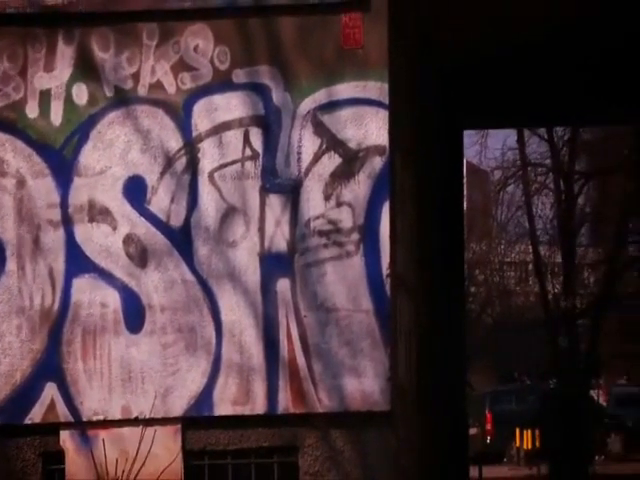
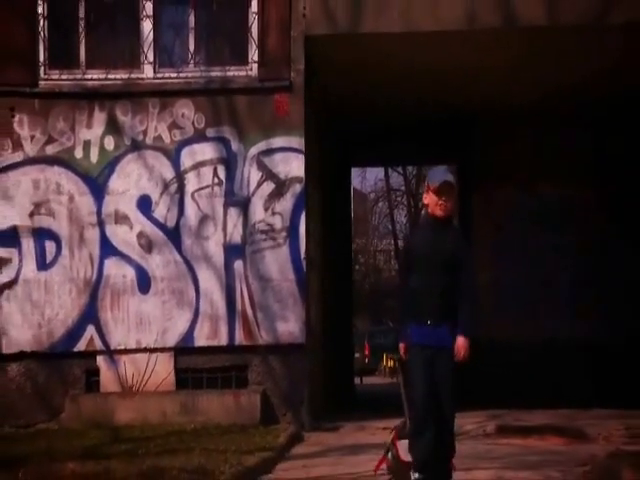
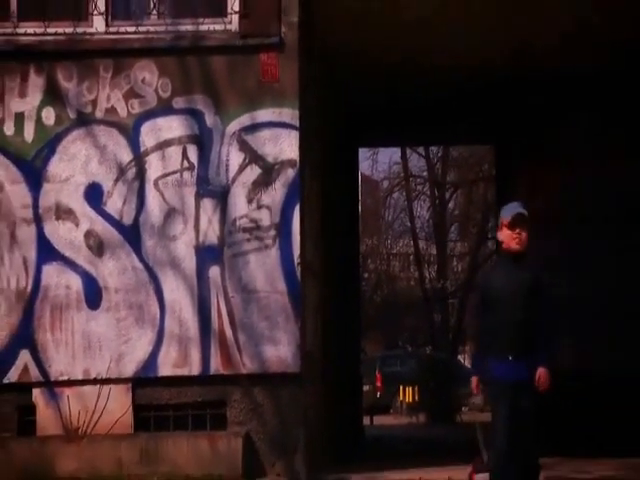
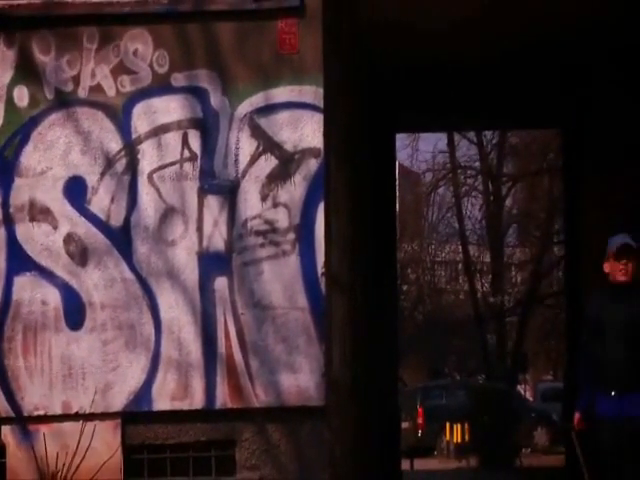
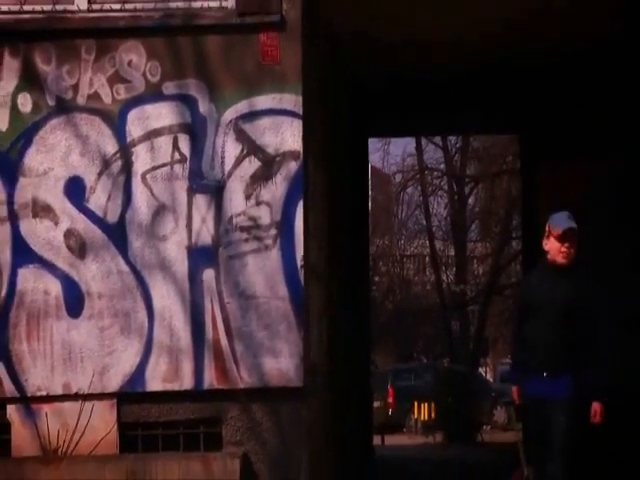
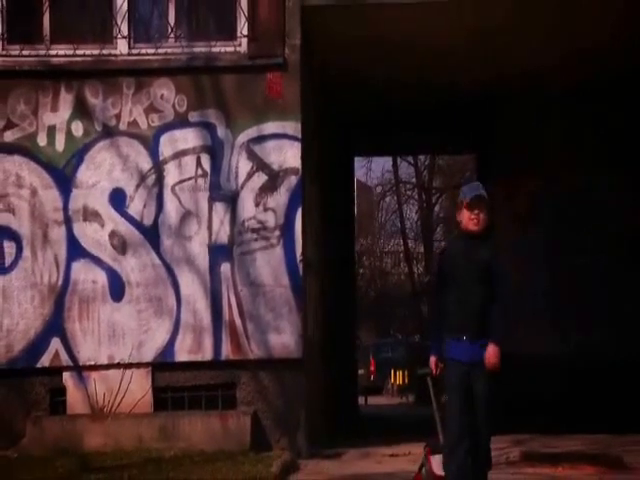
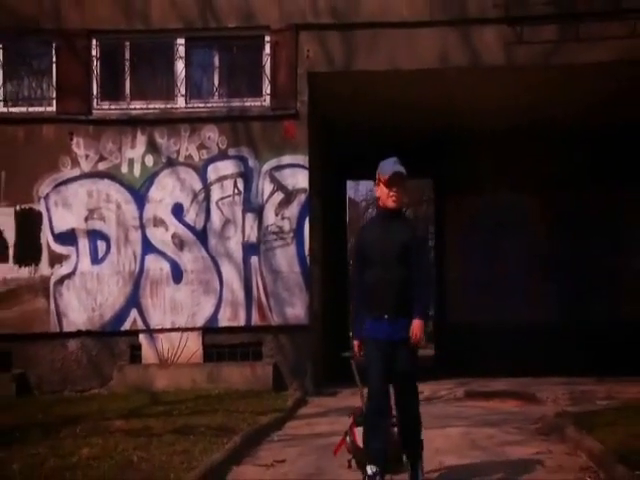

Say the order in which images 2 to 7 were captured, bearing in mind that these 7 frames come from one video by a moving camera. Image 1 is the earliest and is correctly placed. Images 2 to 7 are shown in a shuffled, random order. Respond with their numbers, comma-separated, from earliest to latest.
4, 5, 3, 6, 2, 7
